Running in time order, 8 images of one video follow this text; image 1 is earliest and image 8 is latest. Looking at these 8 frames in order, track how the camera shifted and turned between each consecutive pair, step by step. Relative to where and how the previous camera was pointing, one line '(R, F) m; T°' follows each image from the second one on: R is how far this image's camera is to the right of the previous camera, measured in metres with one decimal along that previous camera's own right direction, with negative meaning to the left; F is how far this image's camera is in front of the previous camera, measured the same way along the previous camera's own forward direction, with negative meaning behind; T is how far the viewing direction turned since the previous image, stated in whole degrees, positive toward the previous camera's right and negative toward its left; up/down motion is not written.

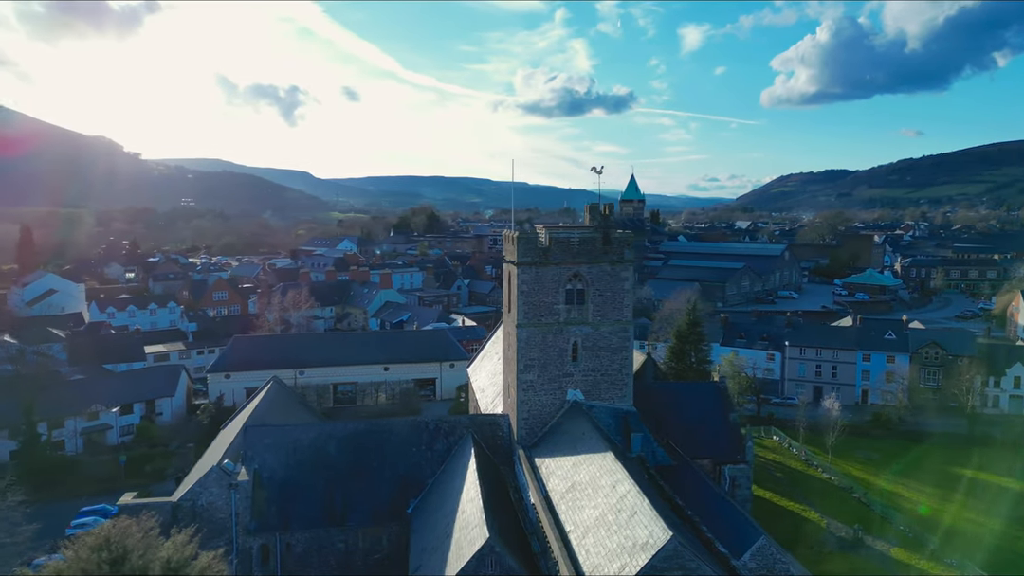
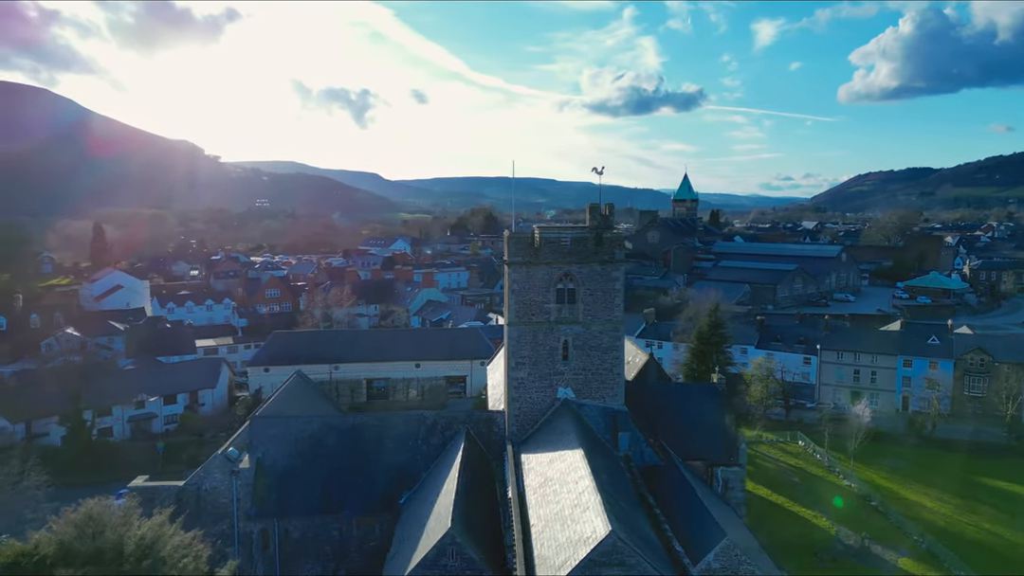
(+2.0, -0.3) m; -5°
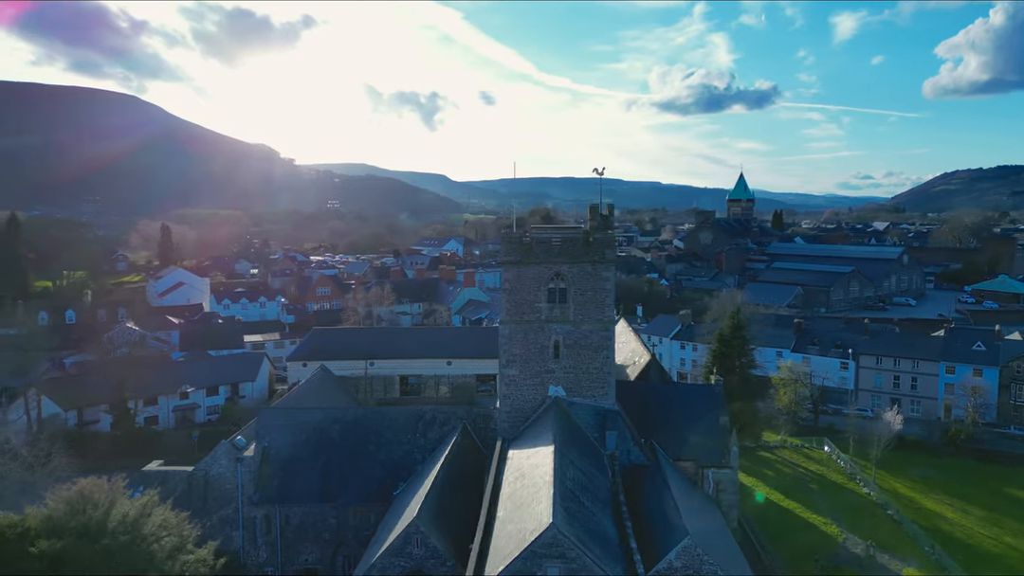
(+2.0, -0.3) m; -5°
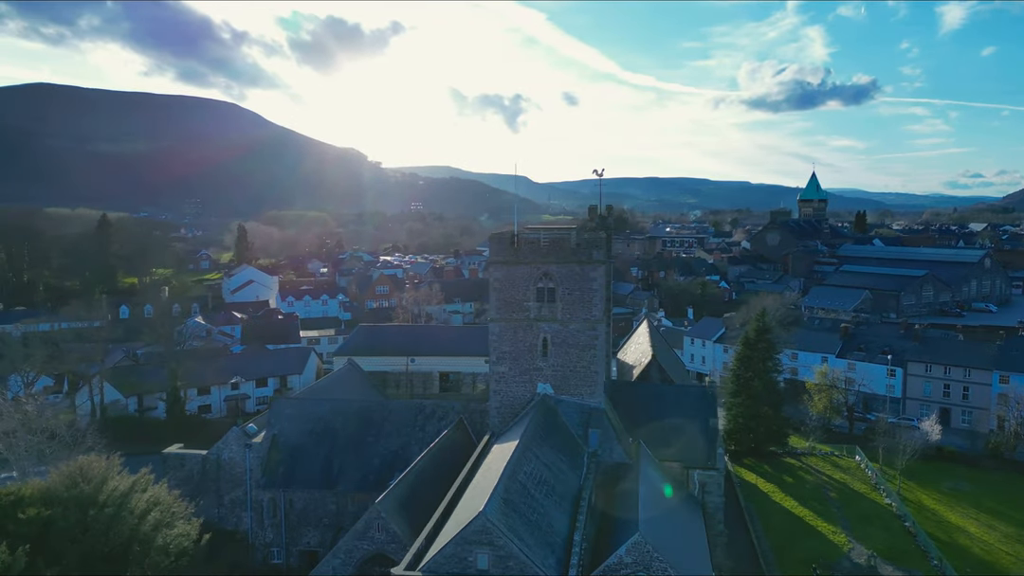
(+2.5, -0.4) m; -6°
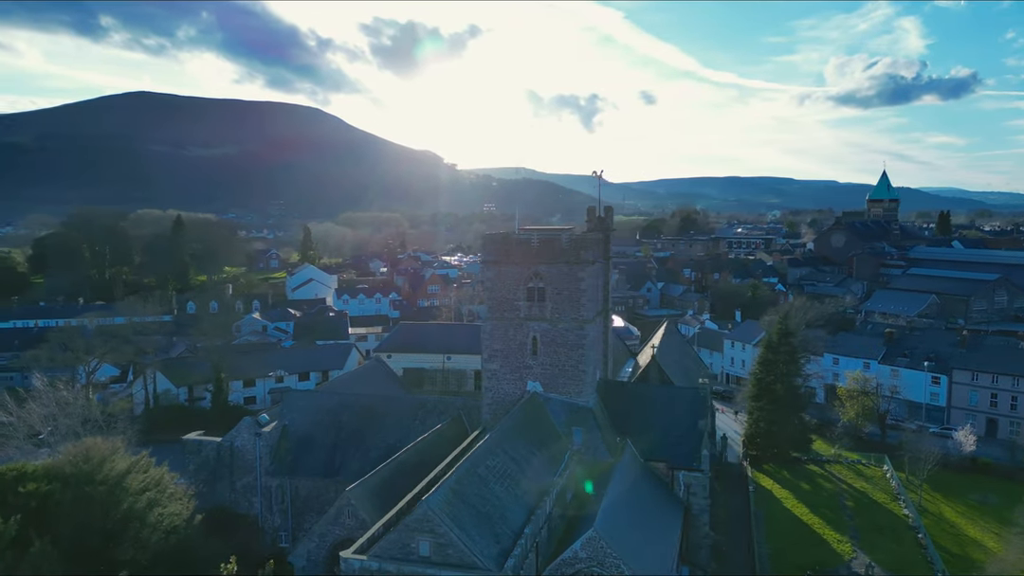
(+2.4, -0.3) m; -6°
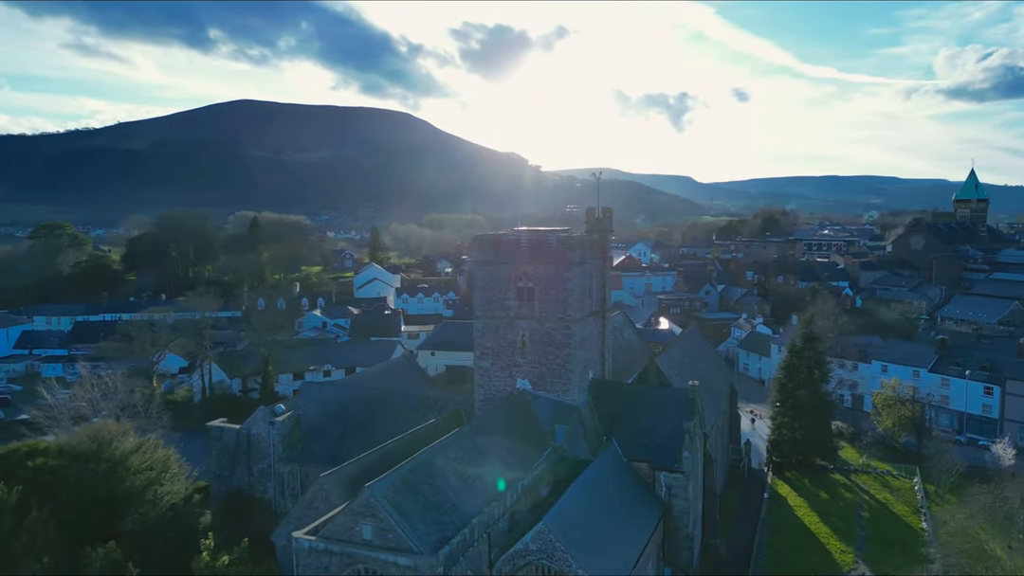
(+2.7, -0.4) m; -6°
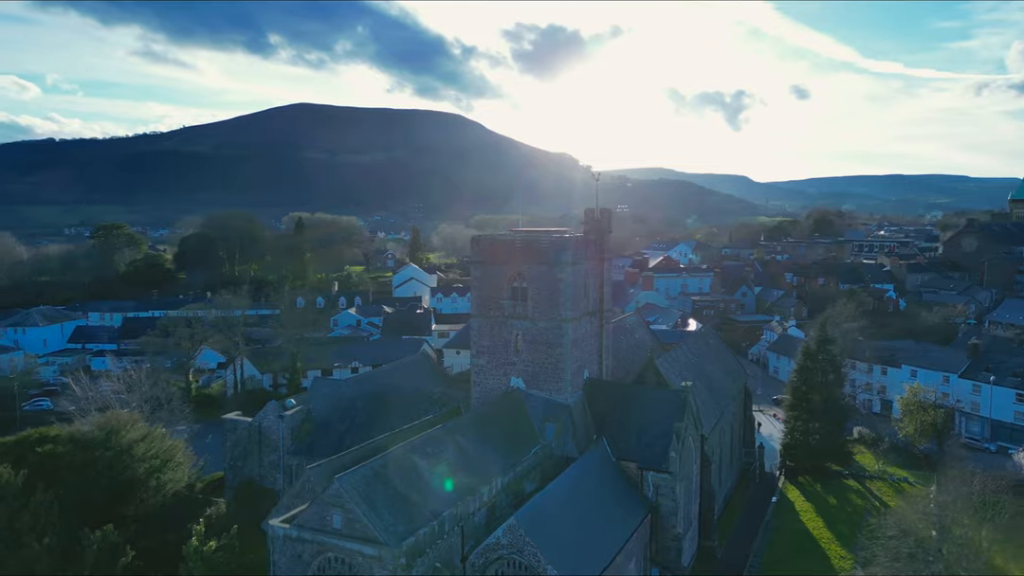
(+1.7, -0.3) m; -4°
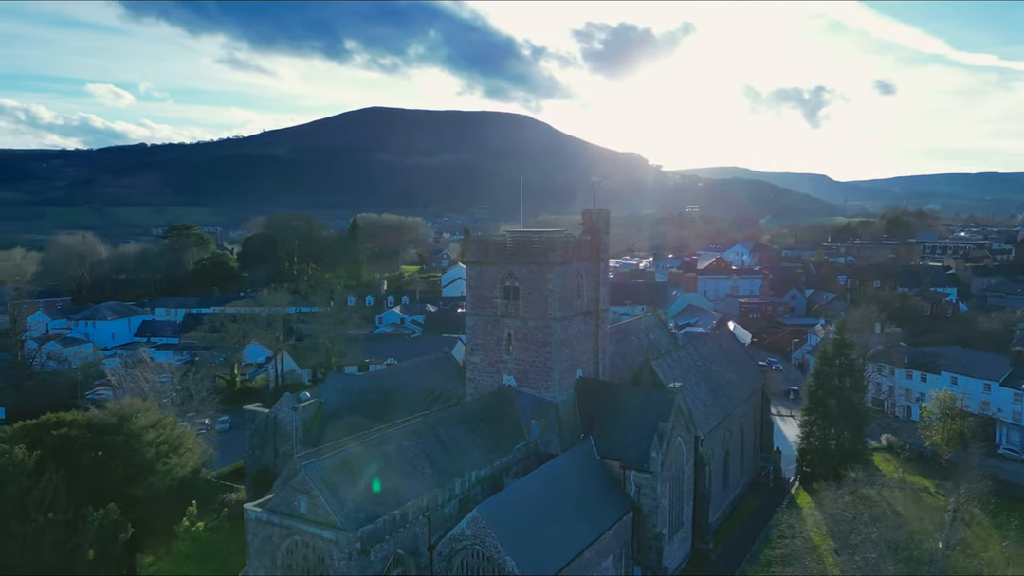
(+2.3, -0.4) m; -5°
